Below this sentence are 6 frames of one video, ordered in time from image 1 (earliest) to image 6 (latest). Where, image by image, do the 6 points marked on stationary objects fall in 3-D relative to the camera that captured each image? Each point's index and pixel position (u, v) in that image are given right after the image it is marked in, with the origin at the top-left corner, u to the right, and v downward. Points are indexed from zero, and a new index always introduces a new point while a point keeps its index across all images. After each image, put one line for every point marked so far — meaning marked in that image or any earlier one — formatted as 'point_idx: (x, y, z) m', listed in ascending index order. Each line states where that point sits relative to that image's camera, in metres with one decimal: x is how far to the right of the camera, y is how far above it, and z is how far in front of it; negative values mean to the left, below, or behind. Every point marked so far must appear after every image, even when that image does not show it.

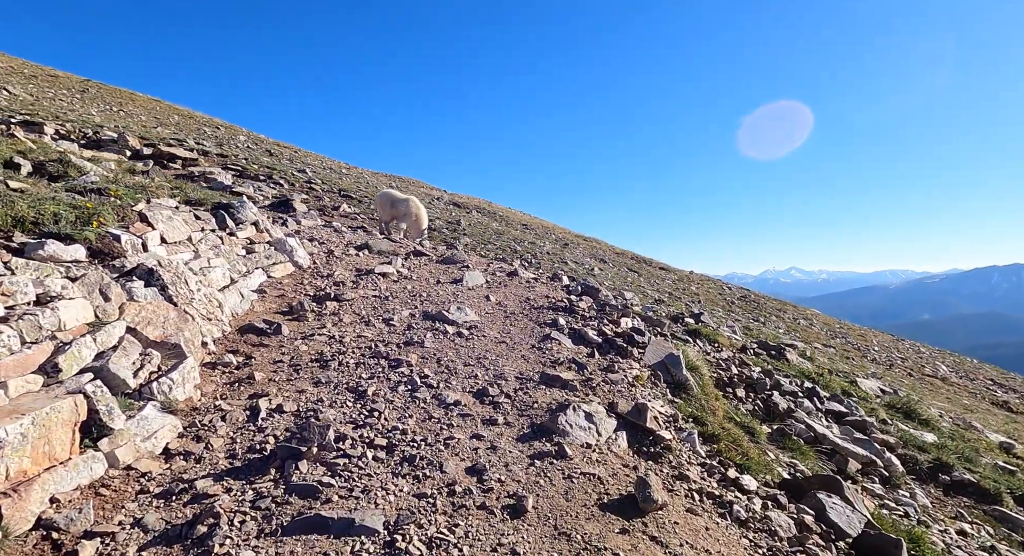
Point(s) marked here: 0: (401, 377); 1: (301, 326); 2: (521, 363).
0: (-1.5, -1.4, +6.5) m
1: (-3.5, -0.8, +7.9) m
2: (+0.1, -1.3, +7.2) m
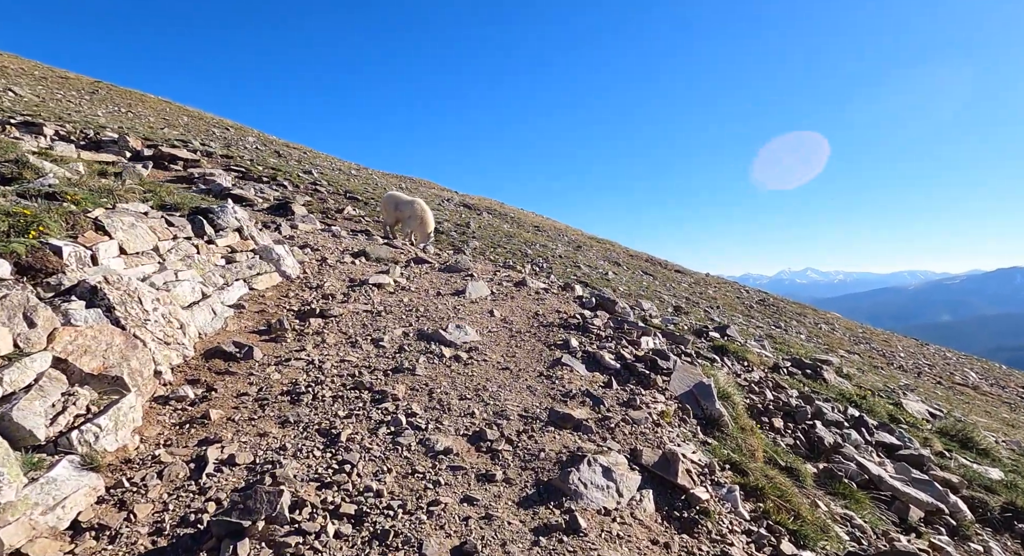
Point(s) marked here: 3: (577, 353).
0: (-1.5, -1.6, +5.5) m
1: (-3.5, -1.0, +7.0) m
2: (+0.2, -1.6, +6.2) m
3: (+1.0, -1.2, +7.5) m
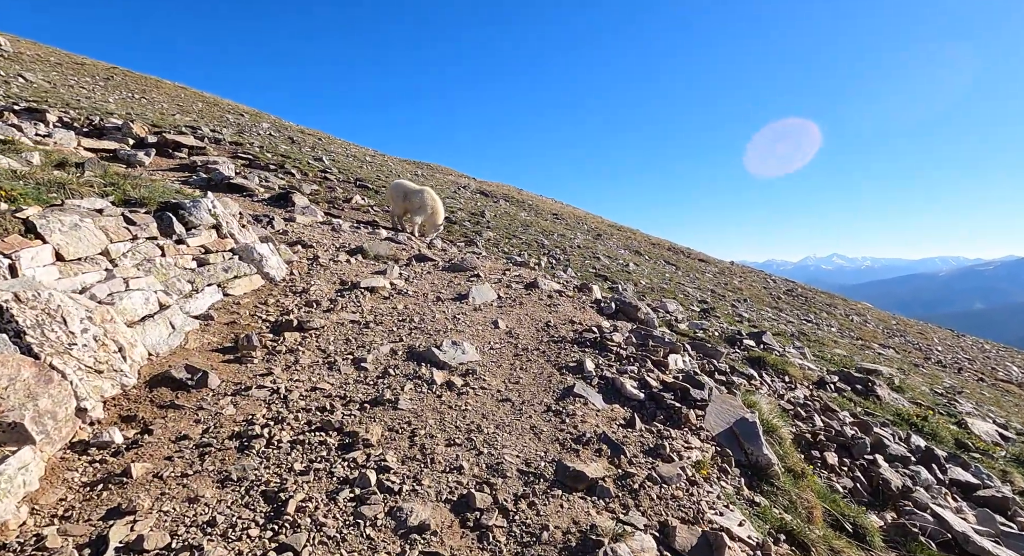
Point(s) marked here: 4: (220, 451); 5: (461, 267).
0: (-1.5, -1.8, +4.4) m
1: (-3.4, -1.2, +5.9) m
2: (+0.2, -1.8, +5.0) m
3: (+1.1, -1.4, +6.3) m
4: (-2.8, -1.7, +4.6) m
5: (-1.2, +0.3, +11.4) m
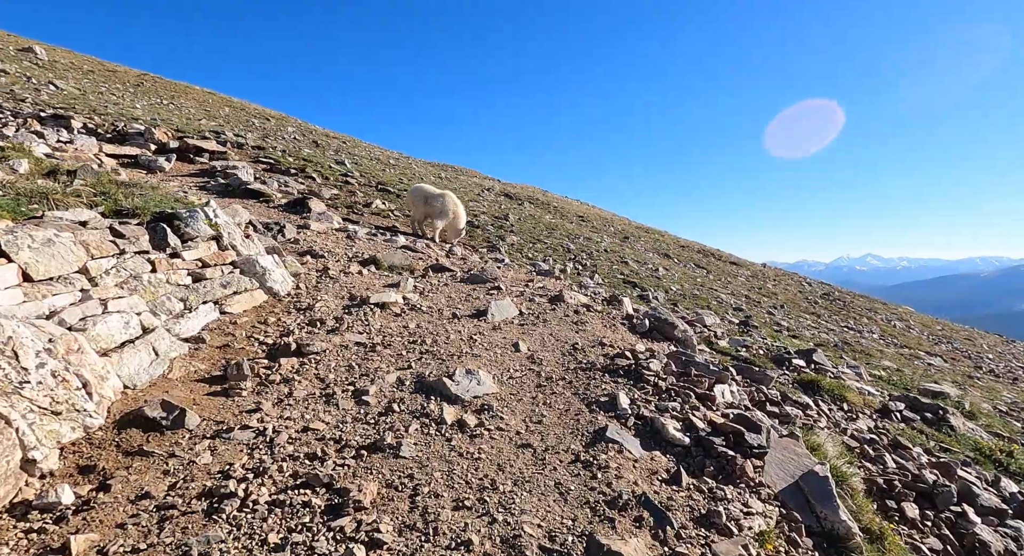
0: (-1.4, -2.1, +3.6) m
1: (-3.2, -1.4, +5.2) m
2: (+0.4, -2.0, +4.2) m
3: (+1.3, -1.6, +5.4) m
4: (-2.7, -1.9, +3.8) m
5: (-0.7, 0.0, +10.6) m
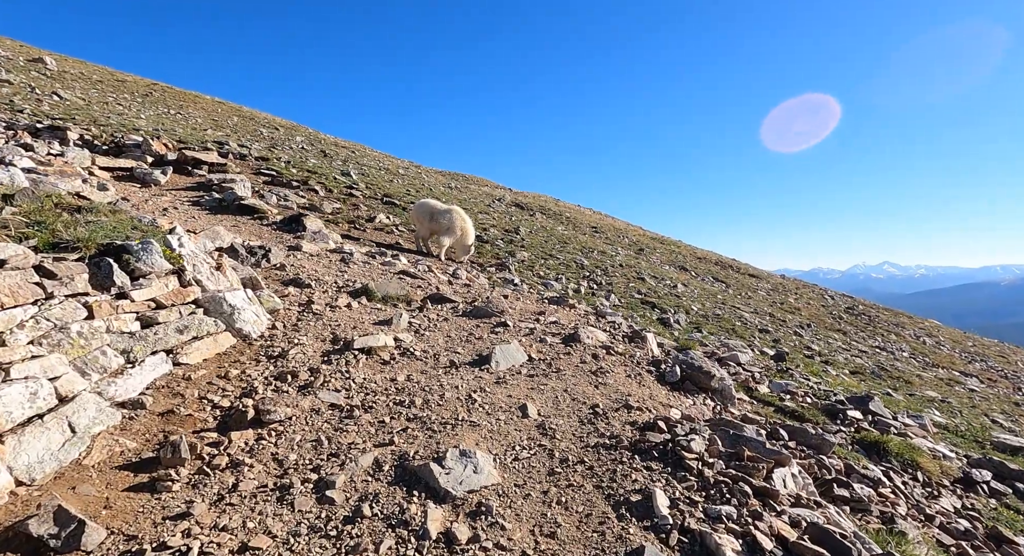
0: (-1.4, -2.6, +2.4) m
1: (-3.2, -2.0, +4.0) m
2: (+0.4, -2.6, +2.9) m
3: (+1.4, -2.2, +4.1) m
4: (-2.7, -2.5, +2.6) m
5: (-0.6, -0.7, +9.4) m
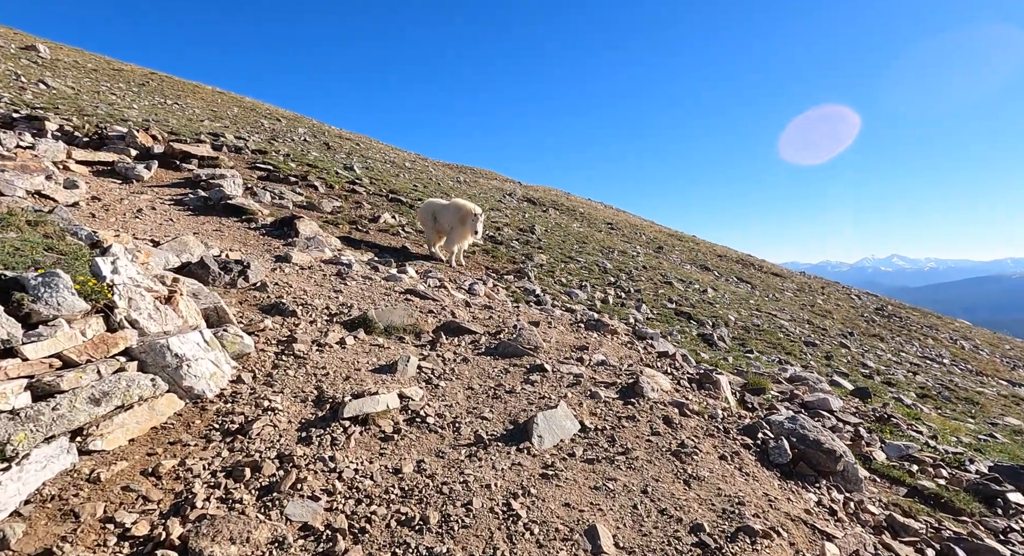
0: (-0.9, -3.2, +0.4) m
1: (-2.7, -2.5, +2.1) m
2: (+0.8, -3.1, +0.9) m
3: (+1.9, -2.7, +2.1) m
4: (-2.2, -3.0, +0.7) m
5: (0.0, -1.1, +7.3) m
